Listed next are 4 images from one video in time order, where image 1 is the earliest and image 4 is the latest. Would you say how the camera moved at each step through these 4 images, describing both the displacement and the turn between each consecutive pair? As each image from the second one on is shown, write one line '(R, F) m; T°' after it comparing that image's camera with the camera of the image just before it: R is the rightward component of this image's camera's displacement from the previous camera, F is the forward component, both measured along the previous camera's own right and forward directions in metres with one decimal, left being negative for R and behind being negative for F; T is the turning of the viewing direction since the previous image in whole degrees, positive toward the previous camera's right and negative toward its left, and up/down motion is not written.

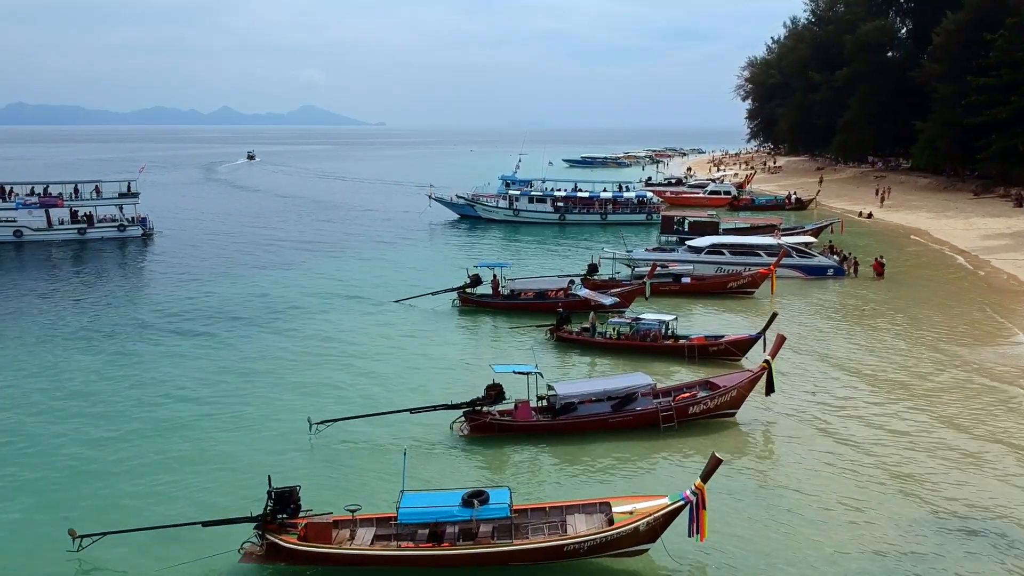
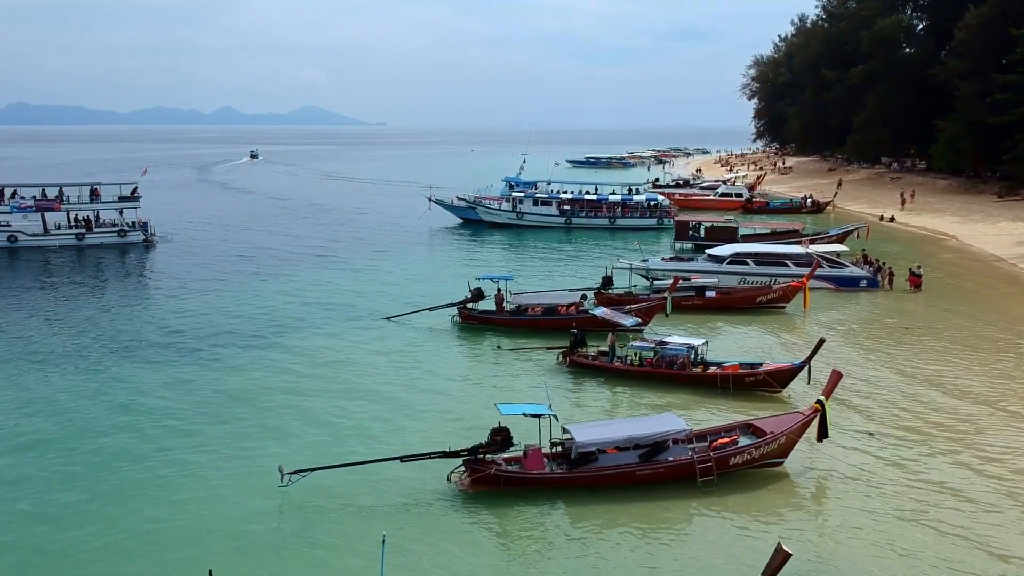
(-0.2, +3.3) m; 0°
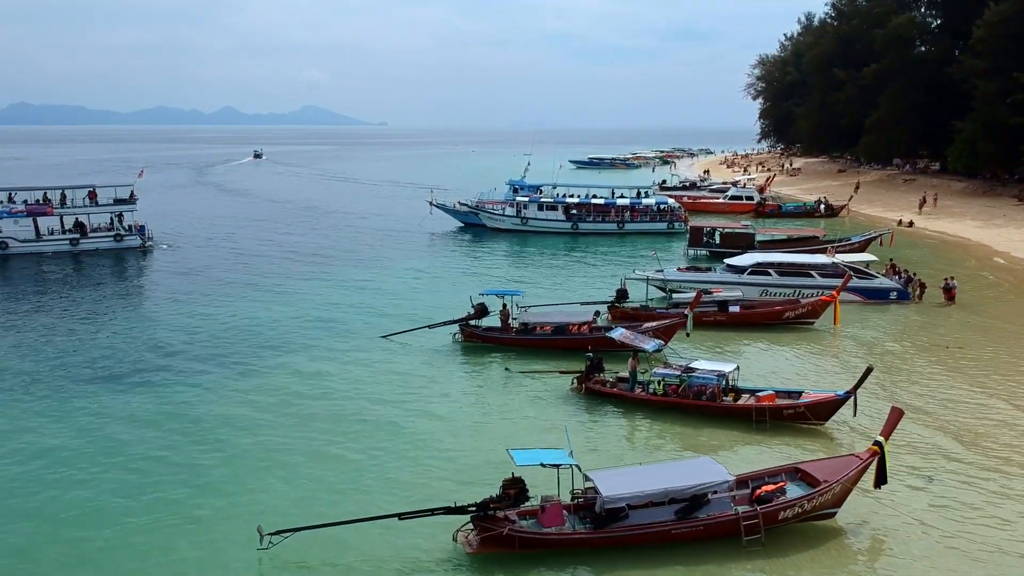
(-0.3, +2.3) m; 0°
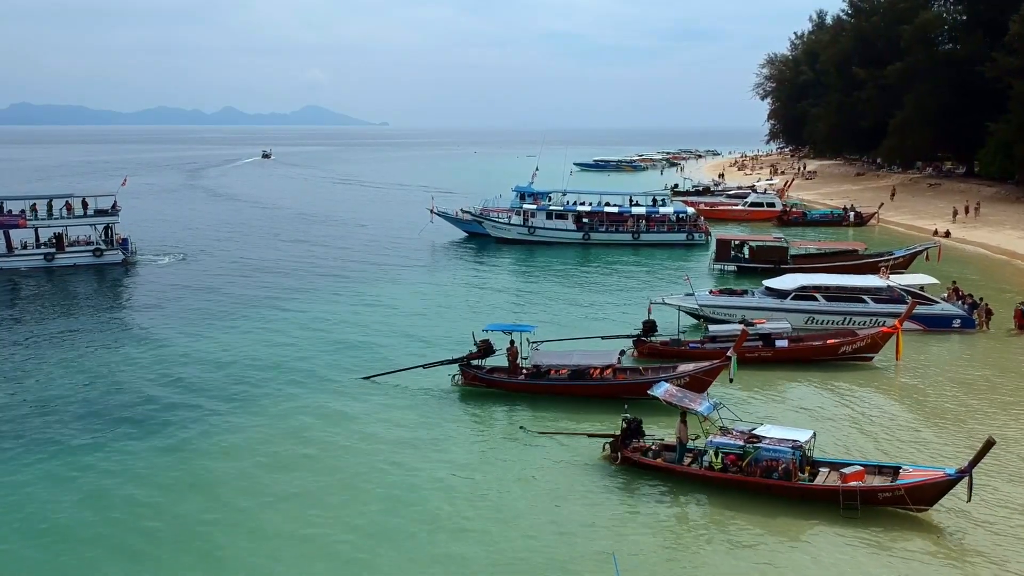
(-0.4, +4.4) m; 0°
